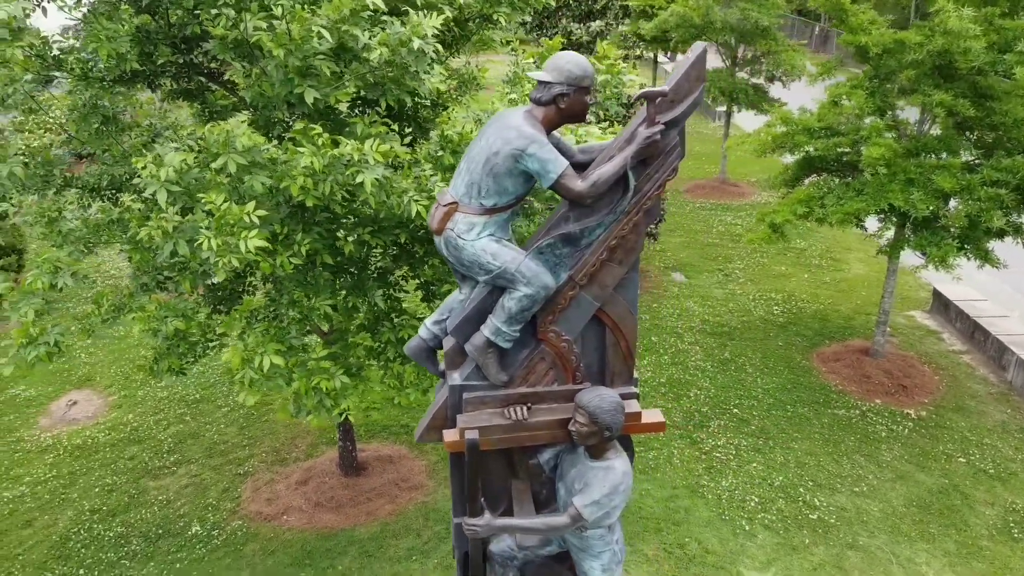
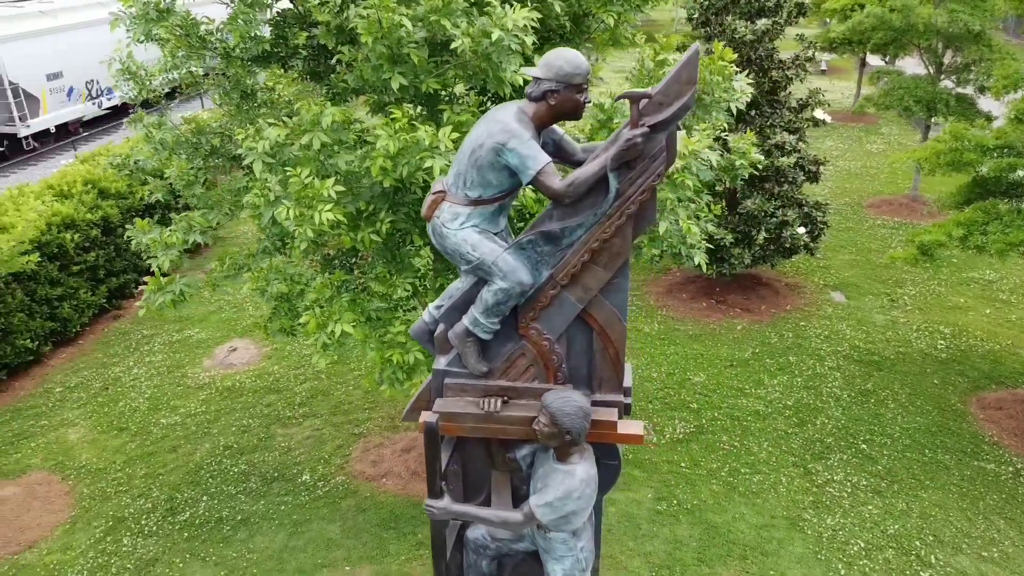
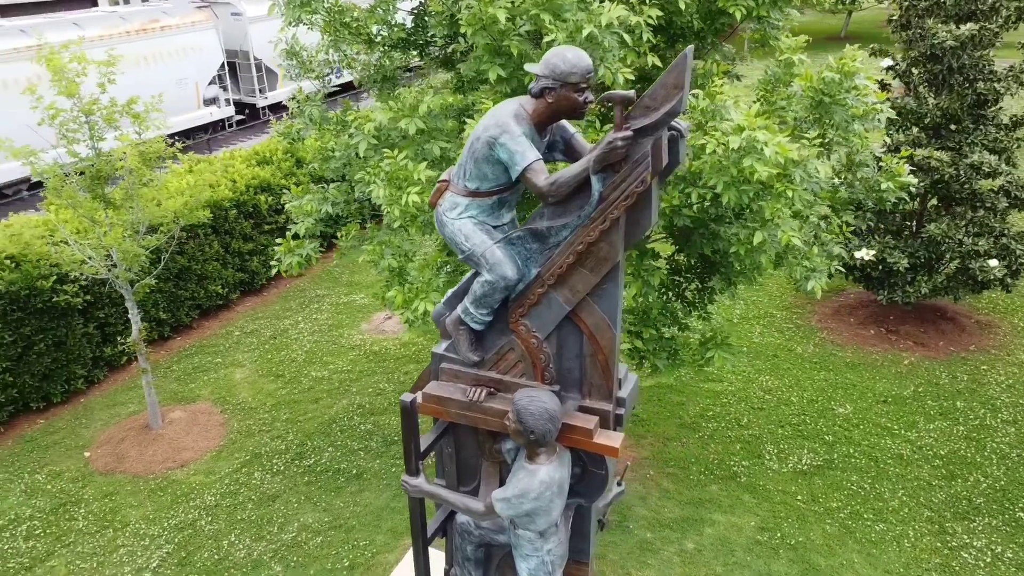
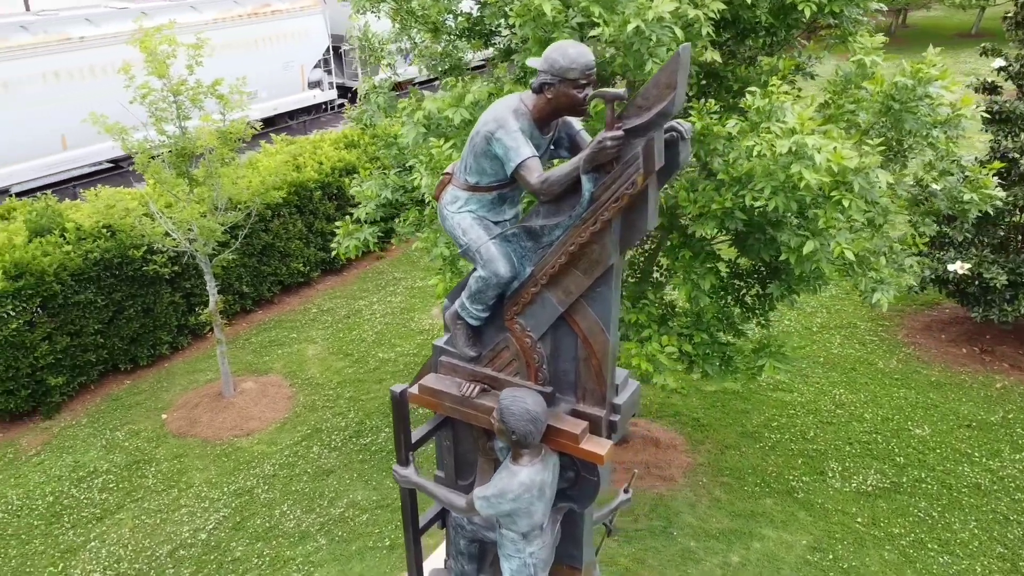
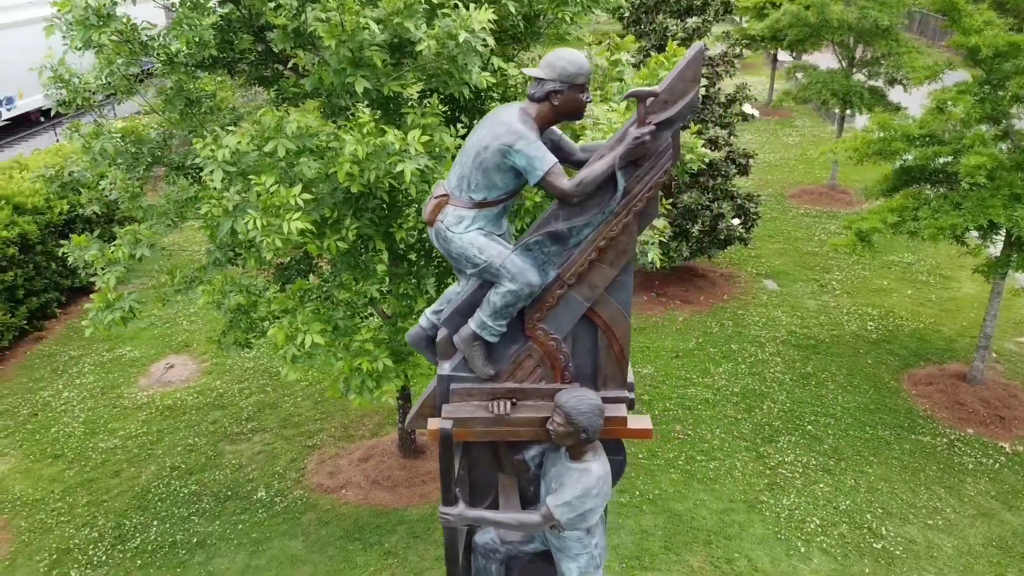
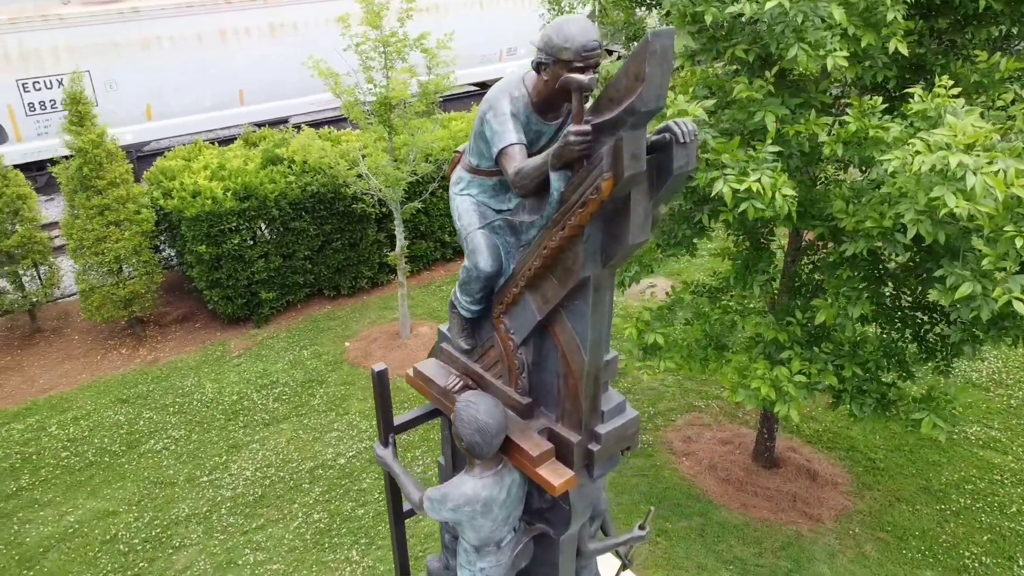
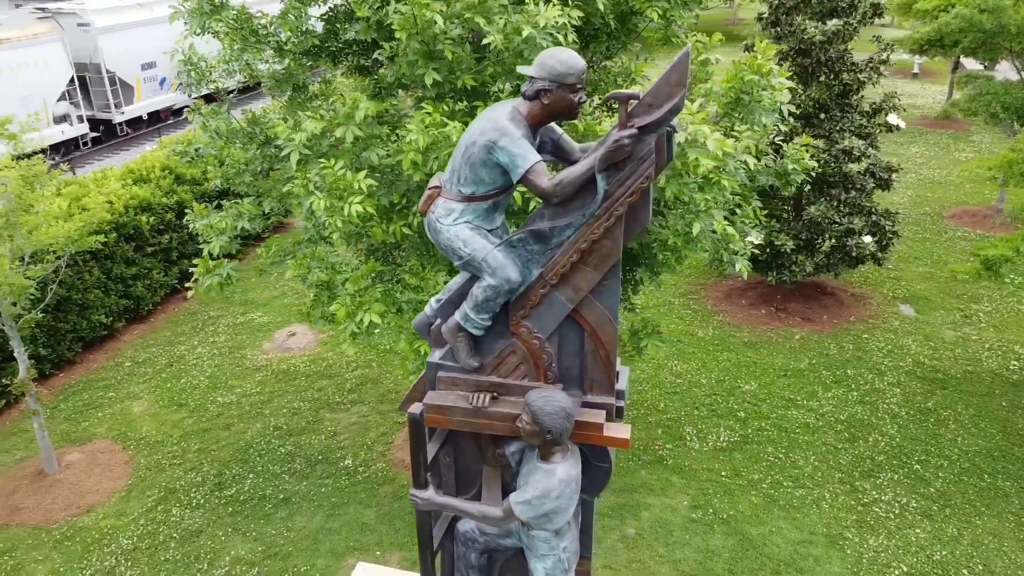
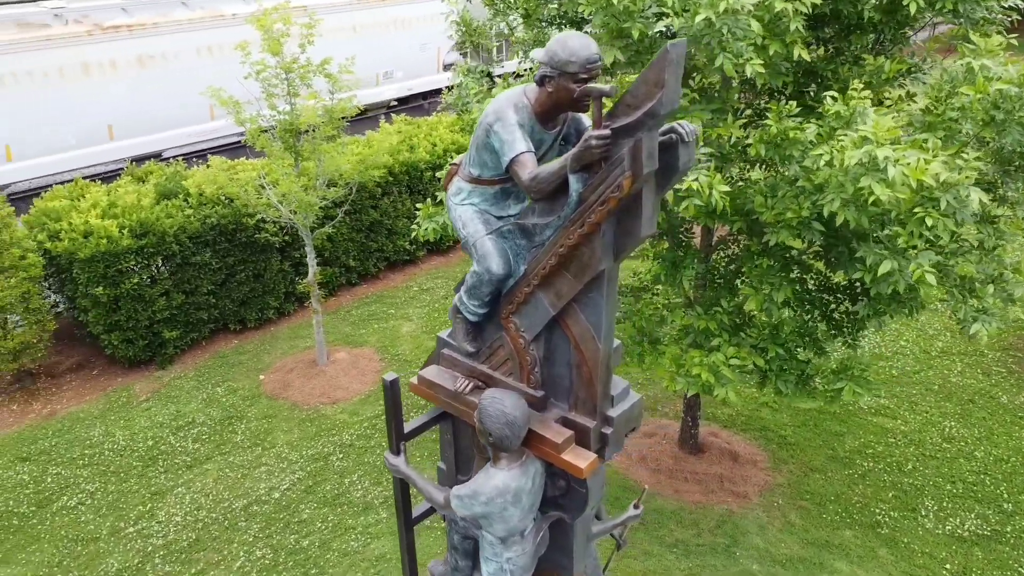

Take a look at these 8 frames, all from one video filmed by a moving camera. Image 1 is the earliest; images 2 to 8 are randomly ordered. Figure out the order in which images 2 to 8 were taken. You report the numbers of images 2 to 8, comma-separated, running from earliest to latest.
5, 2, 7, 3, 4, 8, 6
